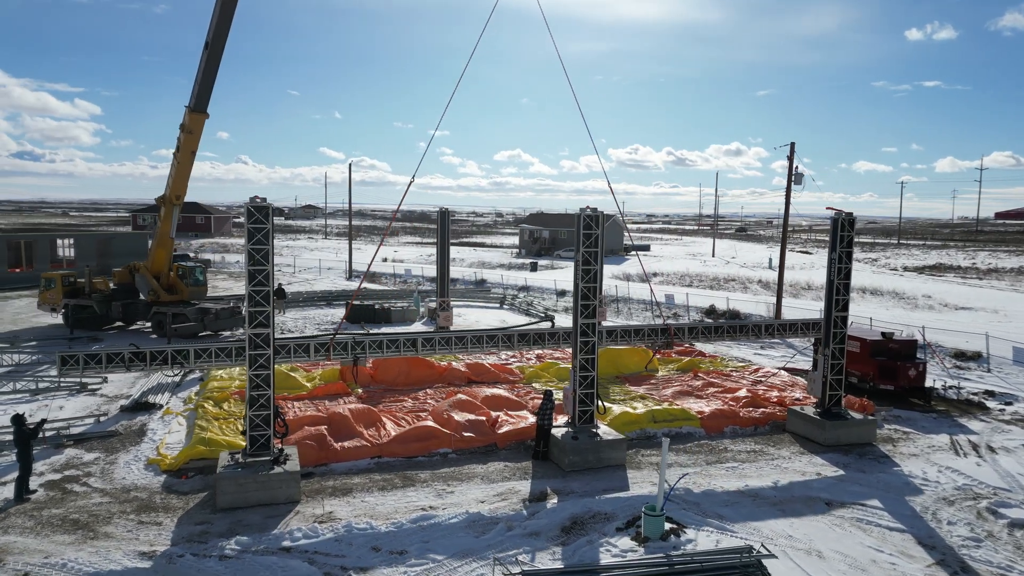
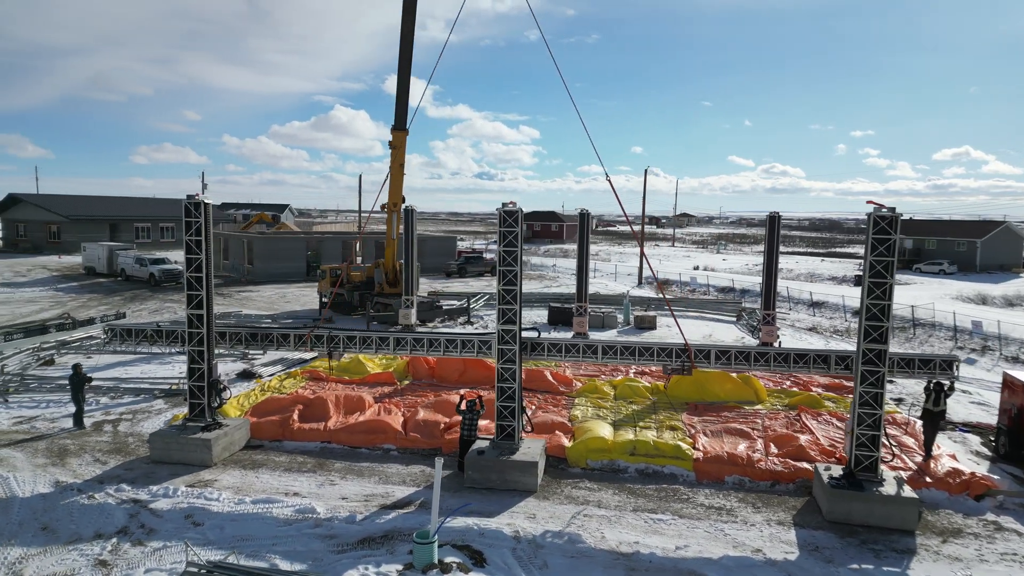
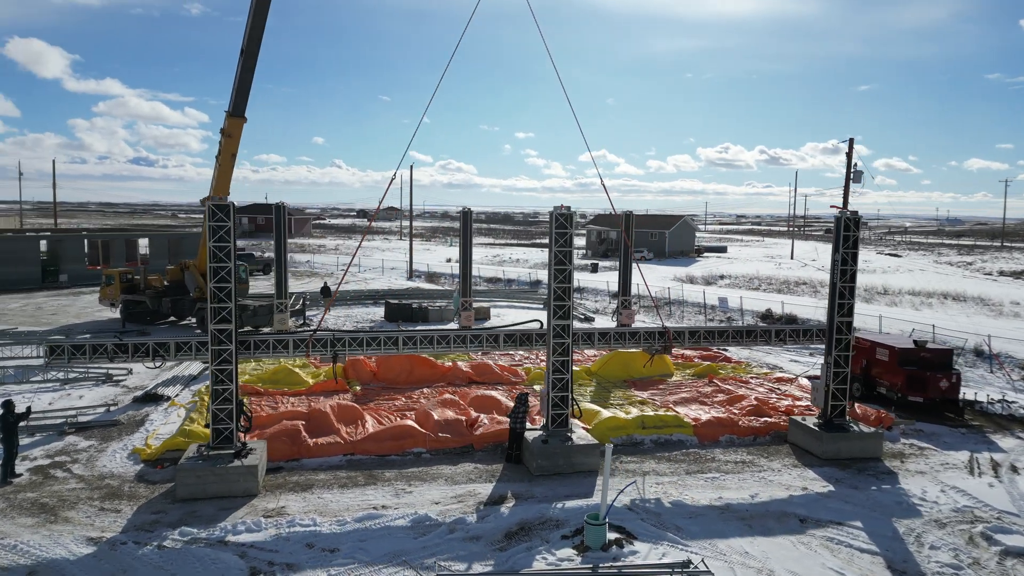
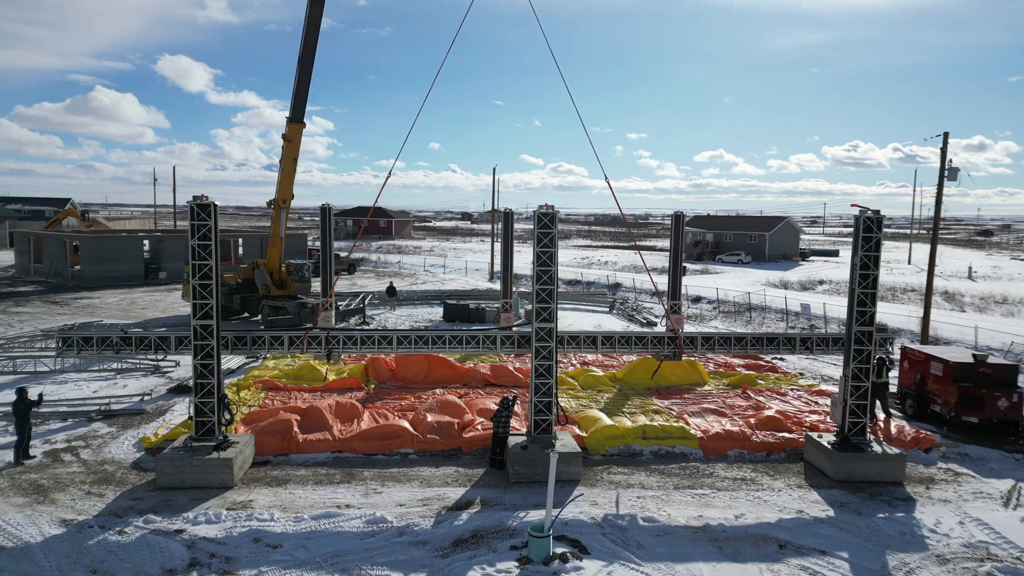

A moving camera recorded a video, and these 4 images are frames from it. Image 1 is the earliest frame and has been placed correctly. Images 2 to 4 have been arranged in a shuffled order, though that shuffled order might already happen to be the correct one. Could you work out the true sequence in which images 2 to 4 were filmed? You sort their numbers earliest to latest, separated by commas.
3, 4, 2
